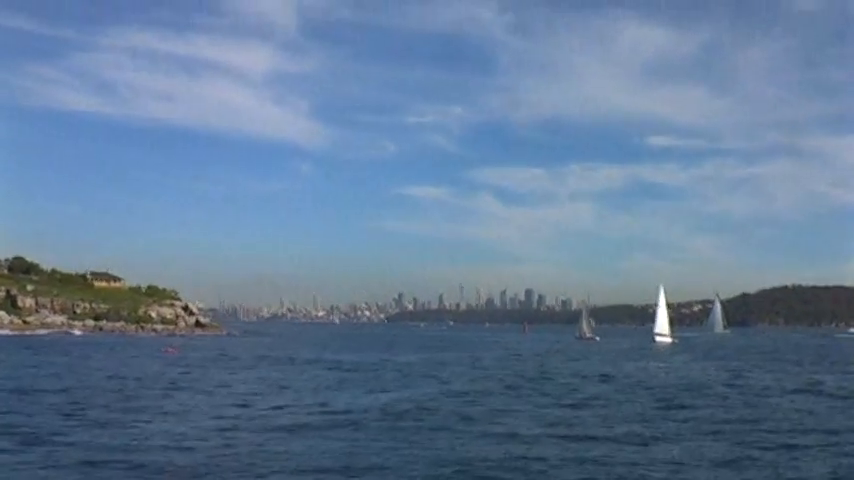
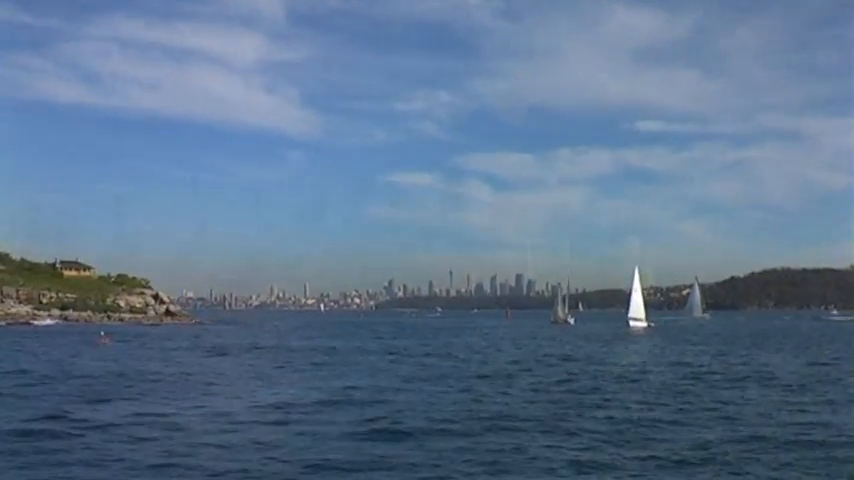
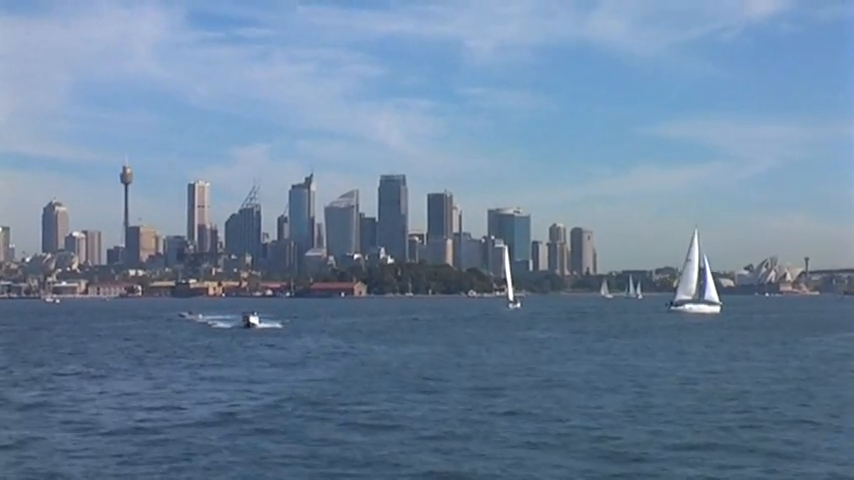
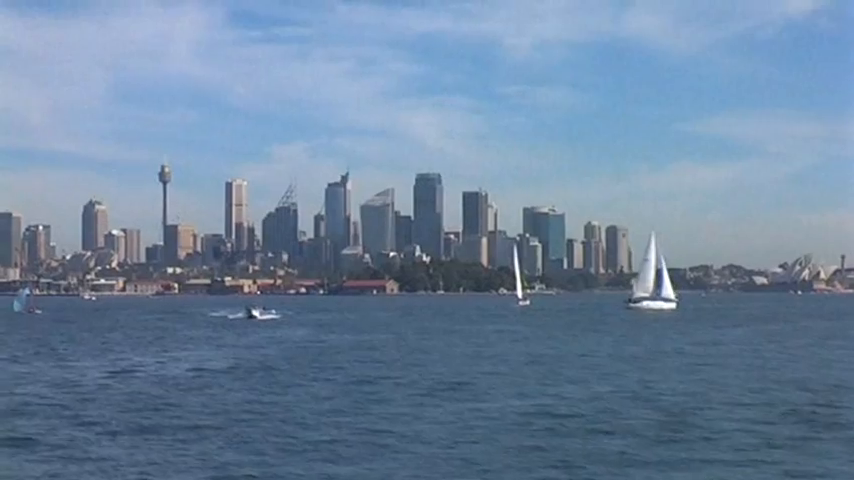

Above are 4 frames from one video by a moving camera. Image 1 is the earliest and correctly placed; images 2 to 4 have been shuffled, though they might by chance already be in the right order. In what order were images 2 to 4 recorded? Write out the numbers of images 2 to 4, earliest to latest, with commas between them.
2, 4, 3
